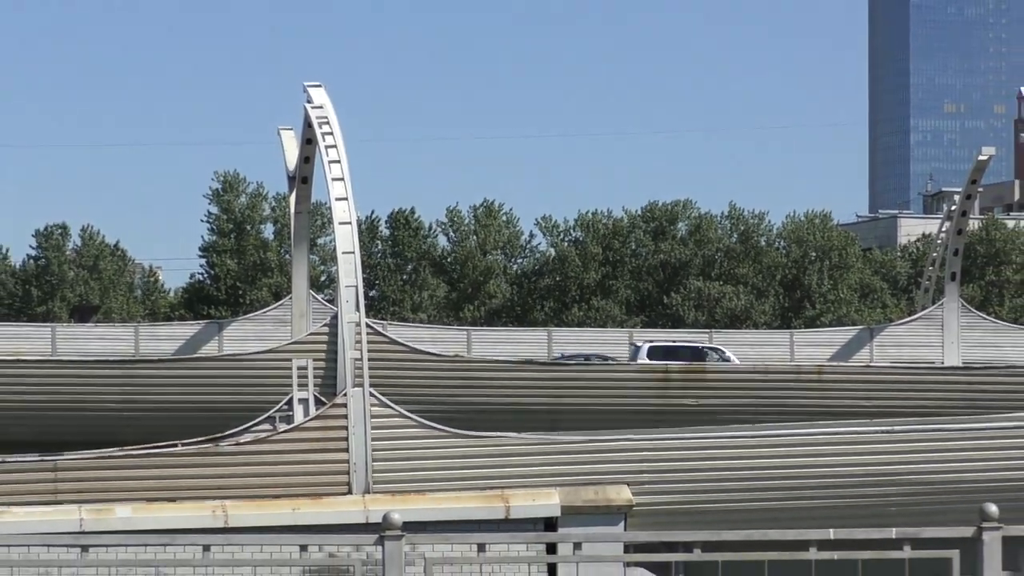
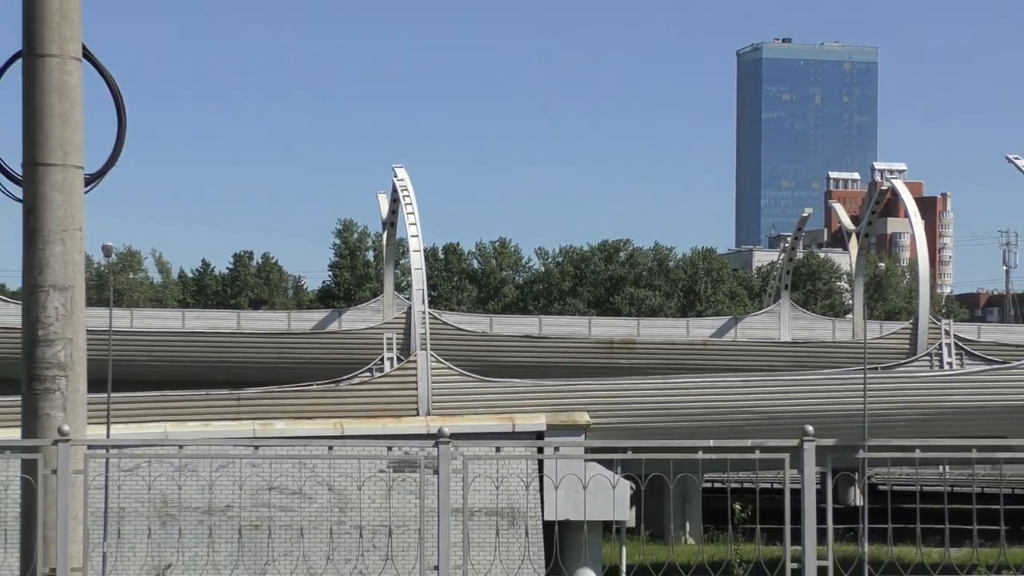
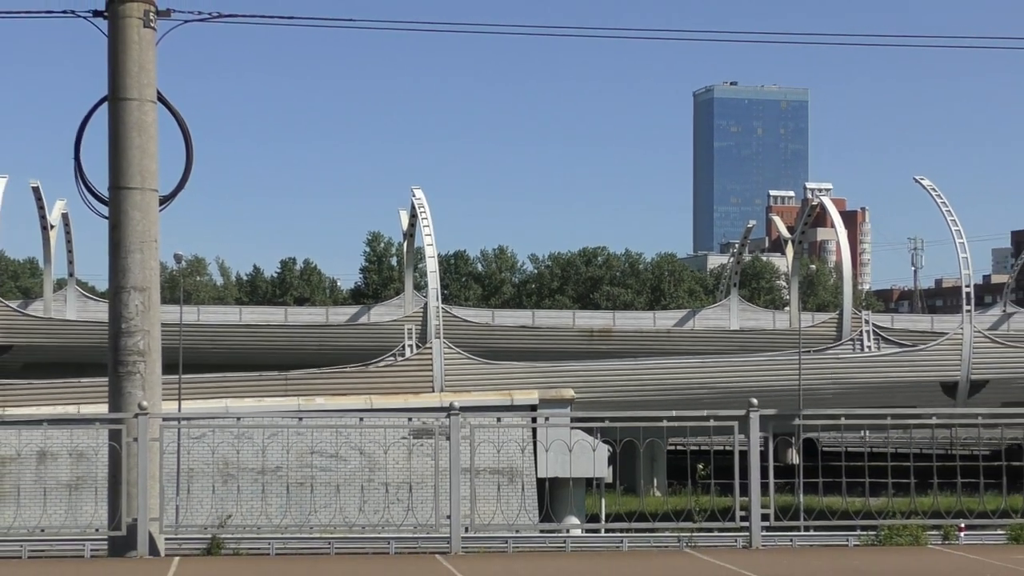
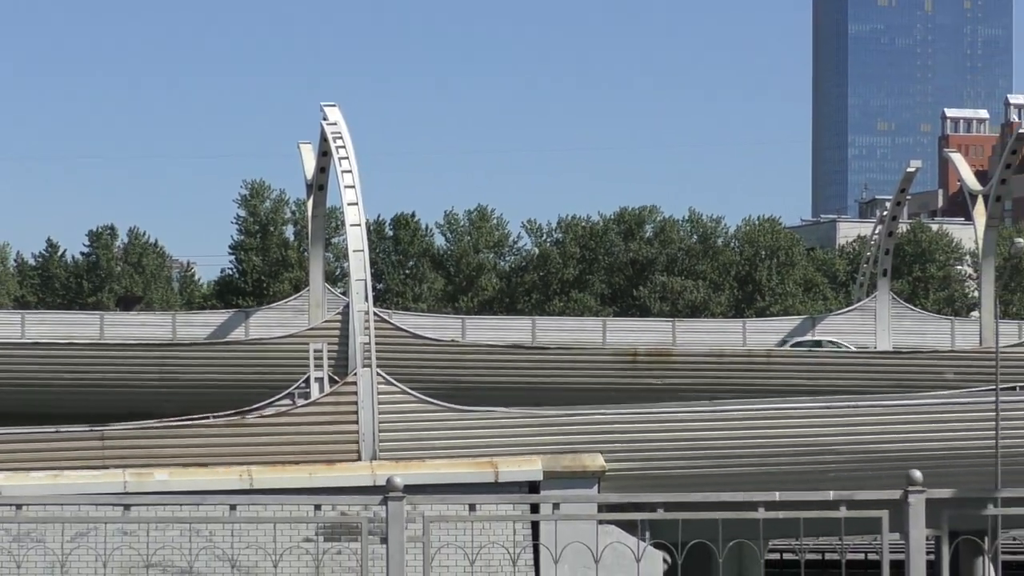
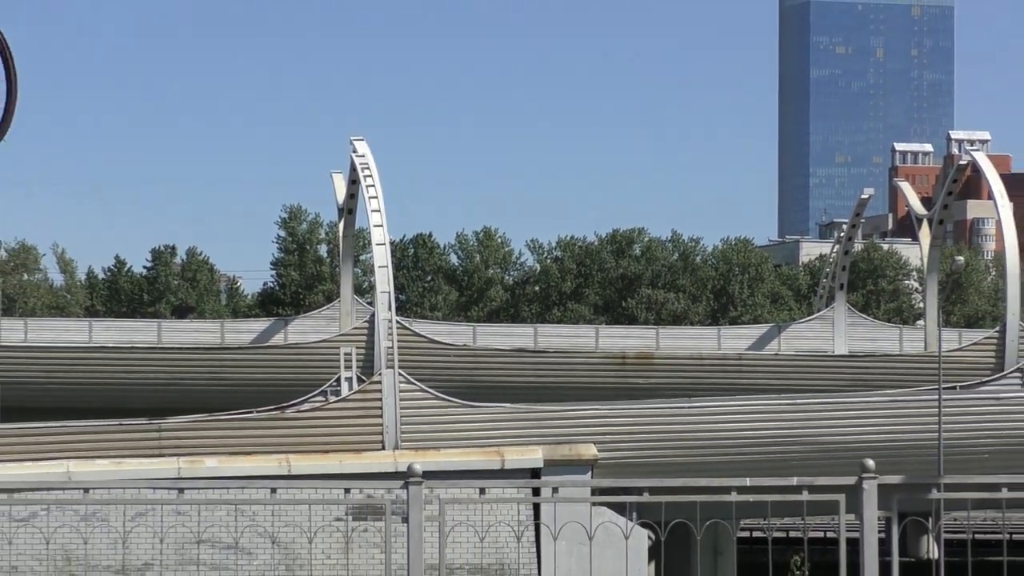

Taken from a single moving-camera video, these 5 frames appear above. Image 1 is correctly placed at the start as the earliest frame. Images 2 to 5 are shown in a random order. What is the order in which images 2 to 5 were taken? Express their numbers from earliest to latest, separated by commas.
4, 5, 2, 3
